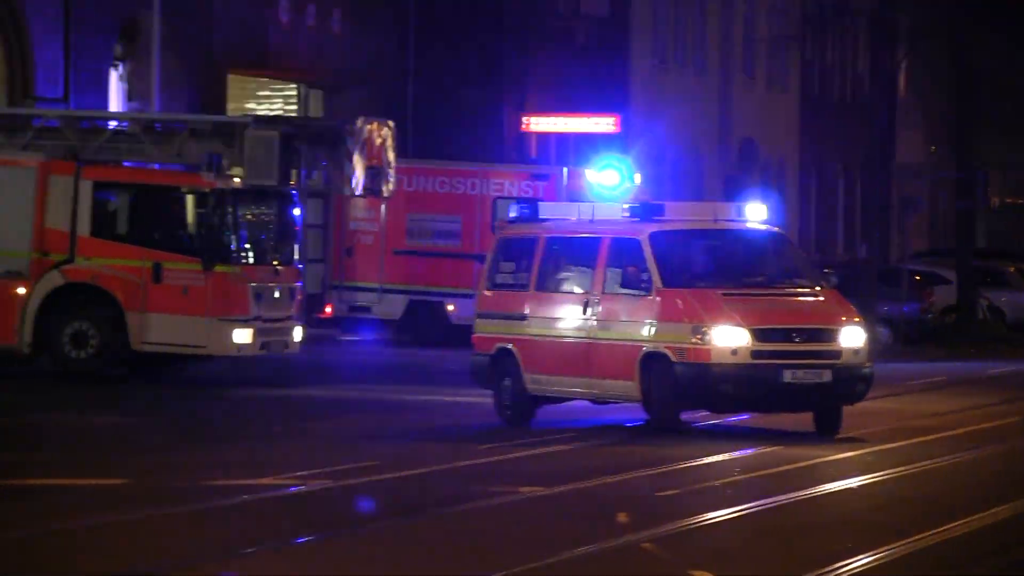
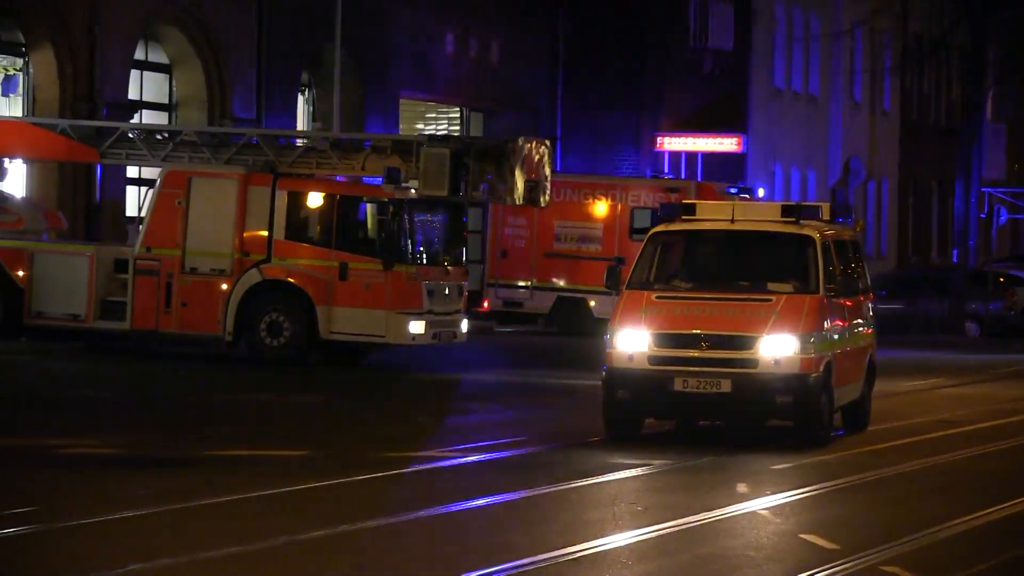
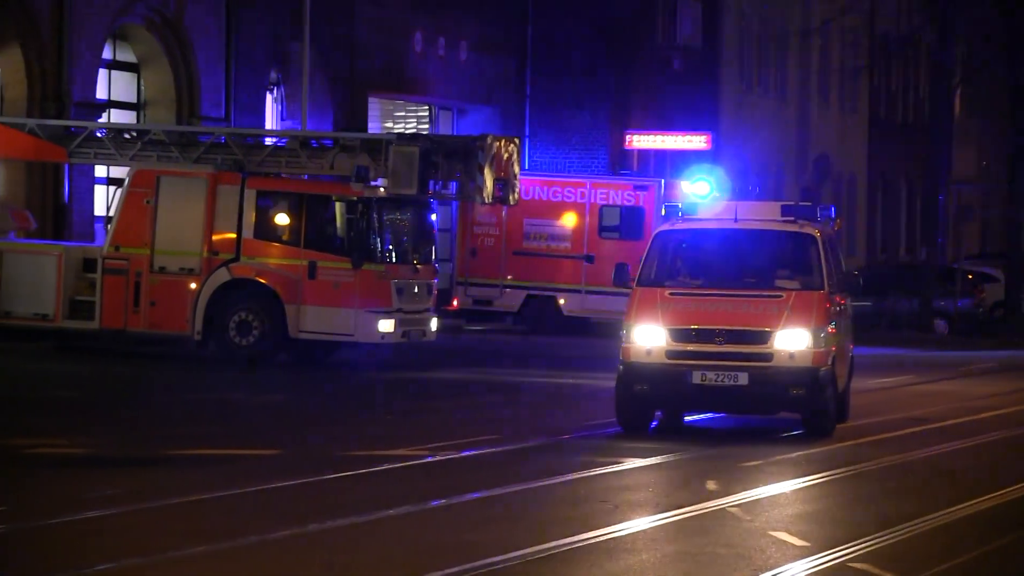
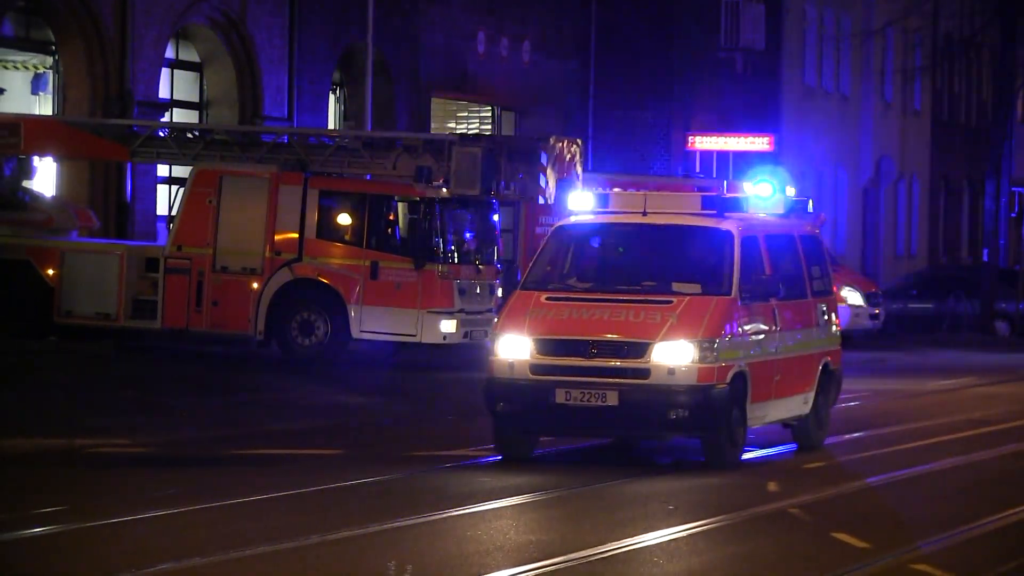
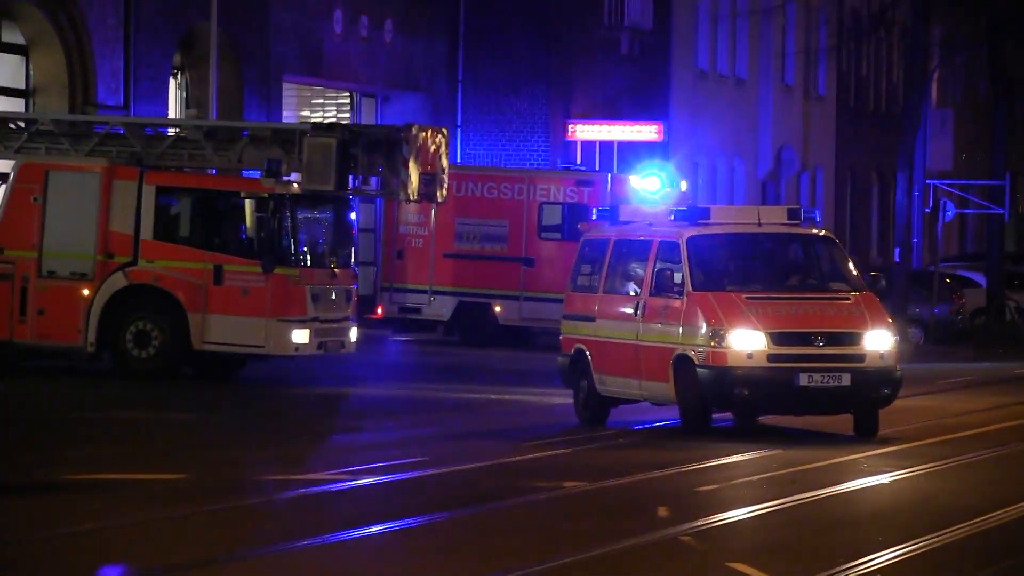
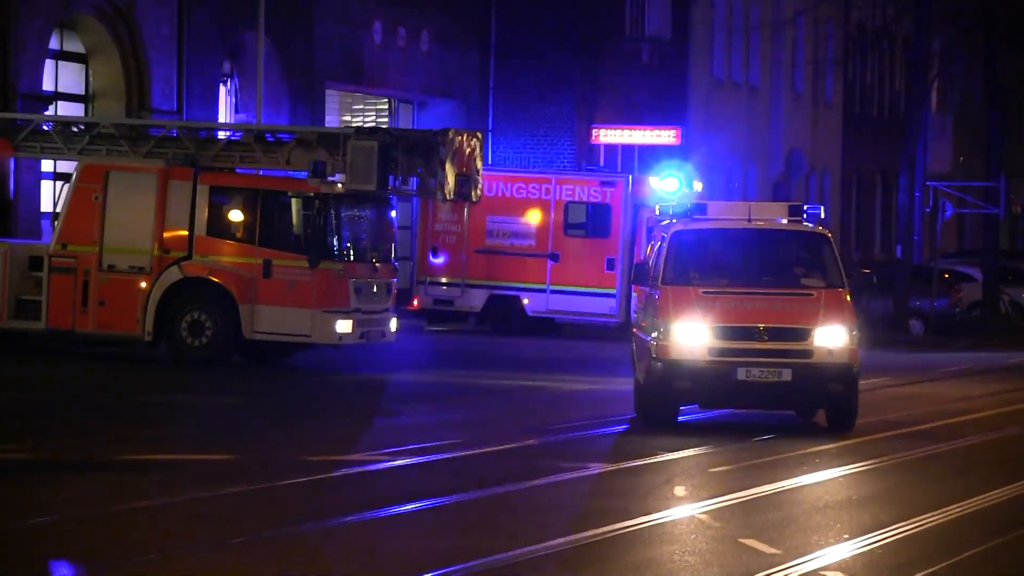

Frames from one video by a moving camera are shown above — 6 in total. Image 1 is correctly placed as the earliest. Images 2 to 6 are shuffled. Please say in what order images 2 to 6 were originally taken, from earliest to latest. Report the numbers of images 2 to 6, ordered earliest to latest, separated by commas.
5, 6, 3, 2, 4
